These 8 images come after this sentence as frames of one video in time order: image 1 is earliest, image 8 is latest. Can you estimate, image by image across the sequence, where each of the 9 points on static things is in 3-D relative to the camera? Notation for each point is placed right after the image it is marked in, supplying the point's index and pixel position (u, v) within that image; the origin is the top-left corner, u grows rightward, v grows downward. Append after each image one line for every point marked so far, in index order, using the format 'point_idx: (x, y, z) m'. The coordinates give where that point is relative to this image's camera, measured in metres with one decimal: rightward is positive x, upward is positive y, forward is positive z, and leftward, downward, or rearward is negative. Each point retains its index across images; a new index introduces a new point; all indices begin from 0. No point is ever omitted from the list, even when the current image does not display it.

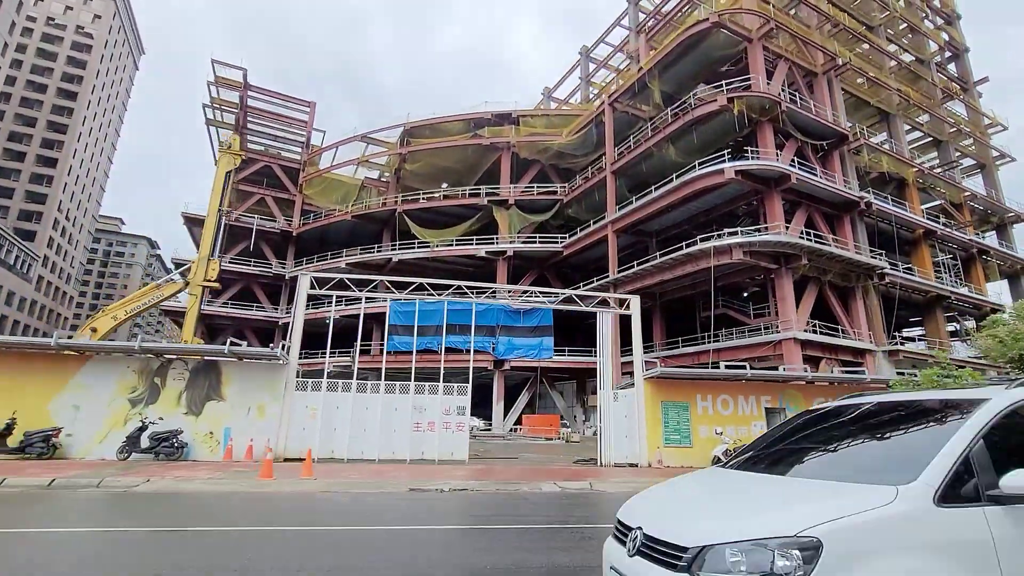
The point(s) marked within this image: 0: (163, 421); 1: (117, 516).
0: (-8.2, -3.1, +11.7) m
1: (-5.8, -3.3, +7.3) m
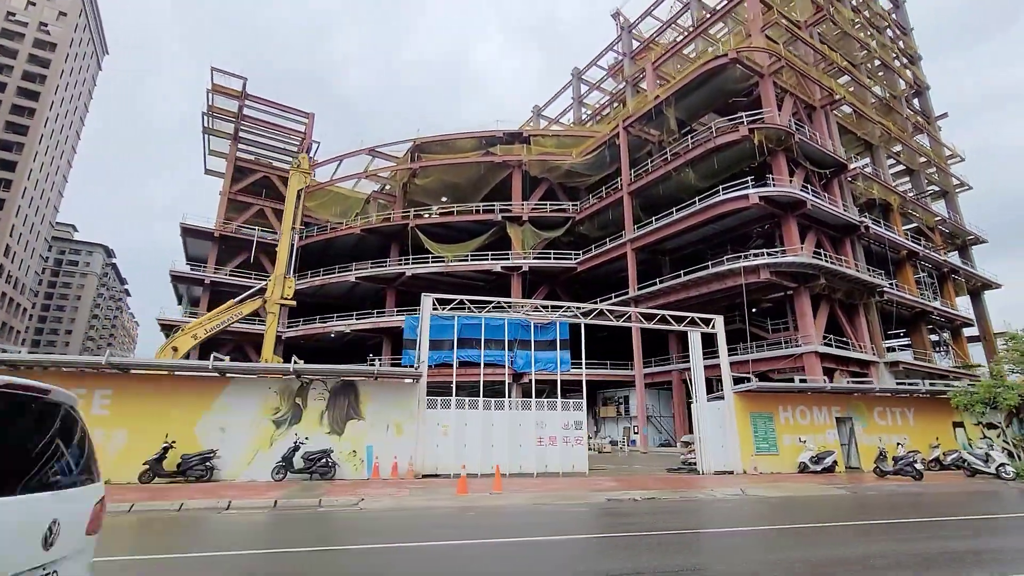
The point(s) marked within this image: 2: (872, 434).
0: (-4.8, -3.7, +11.9) m
1: (-2.2, -3.8, +7.7) m
2: (+11.9, -4.8, +16.3) m
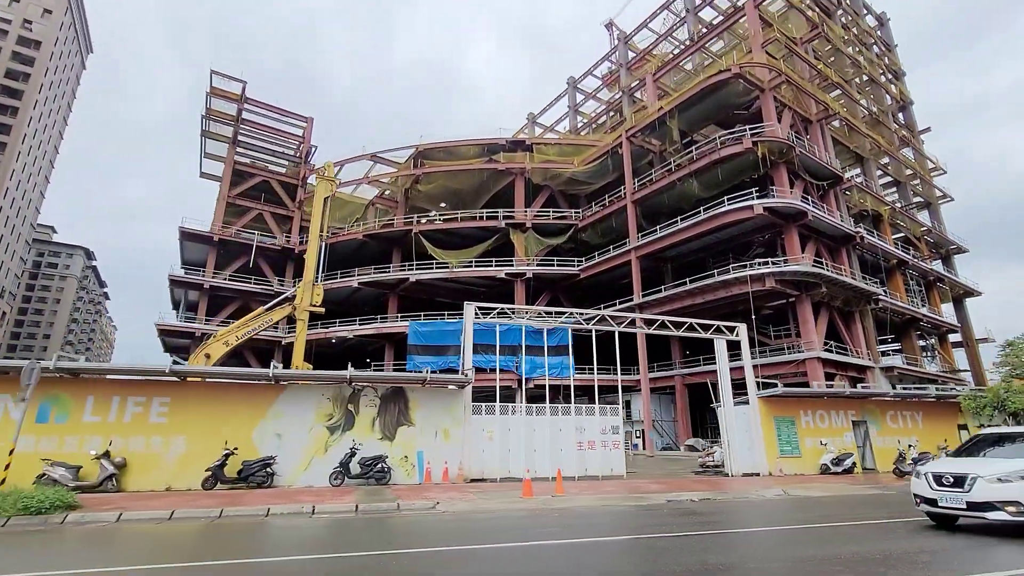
0: (-3.6, -3.9, +12.2) m
1: (-0.8, -4.0, +8.1) m
2: (+12.9, -5.1, +17.1) m
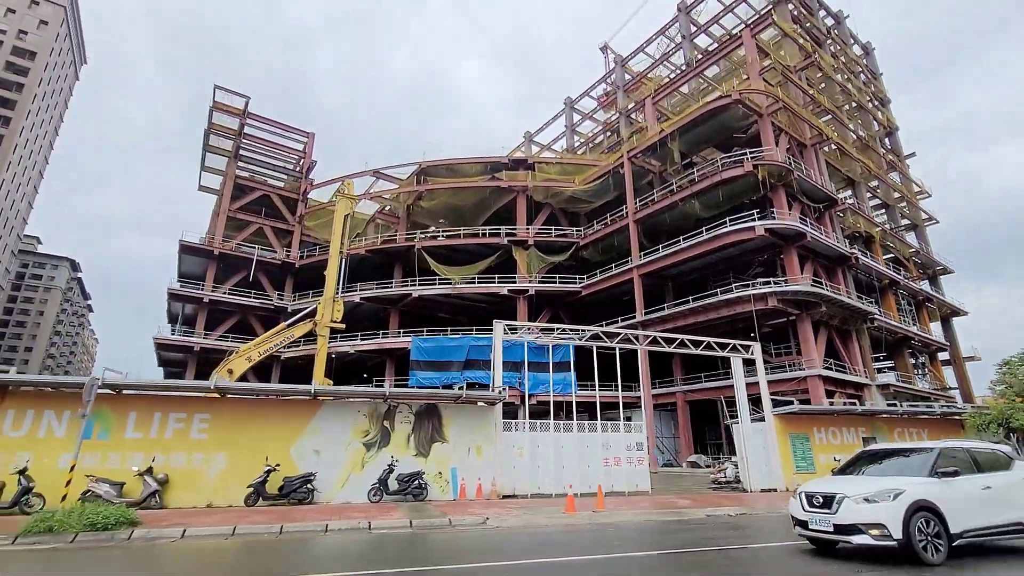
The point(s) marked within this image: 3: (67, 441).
0: (-2.8, -4.4, +12.3) m
1: (+0.1, -4.3, +8.3) m
2: (+13.6, -5.8, +17.6) m
3: (-9.5, -3.3, +10.6) m
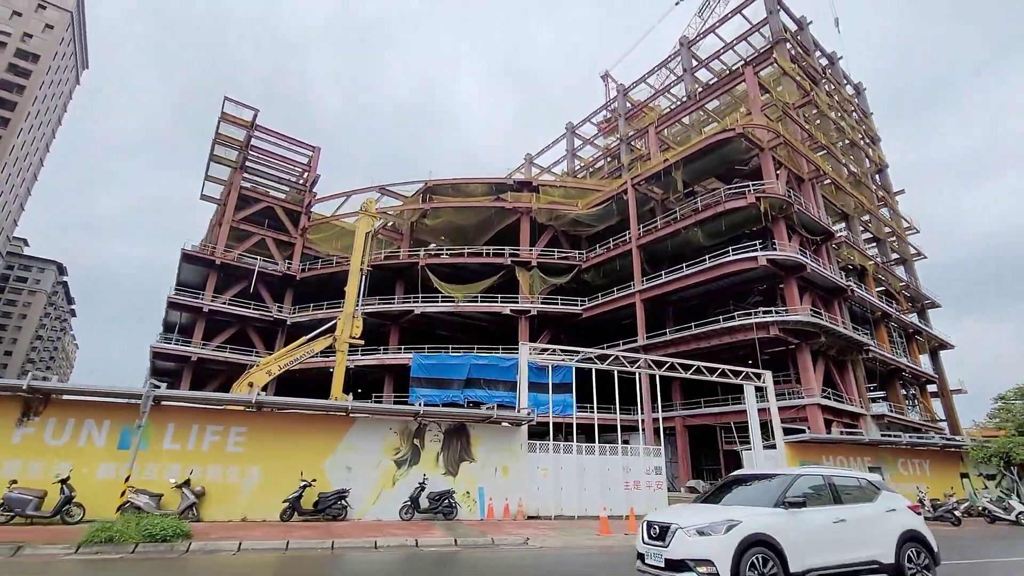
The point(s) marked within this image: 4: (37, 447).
0: (-2.1, -4.9, +12.5) m
1: (+0.9, -4.8, +8.5) m
2: (+14.1, -7.1, +18.1) m
3: (-8.7, -3.5, +10.6) m
4: (-9.8, -3.3, +10.2) m
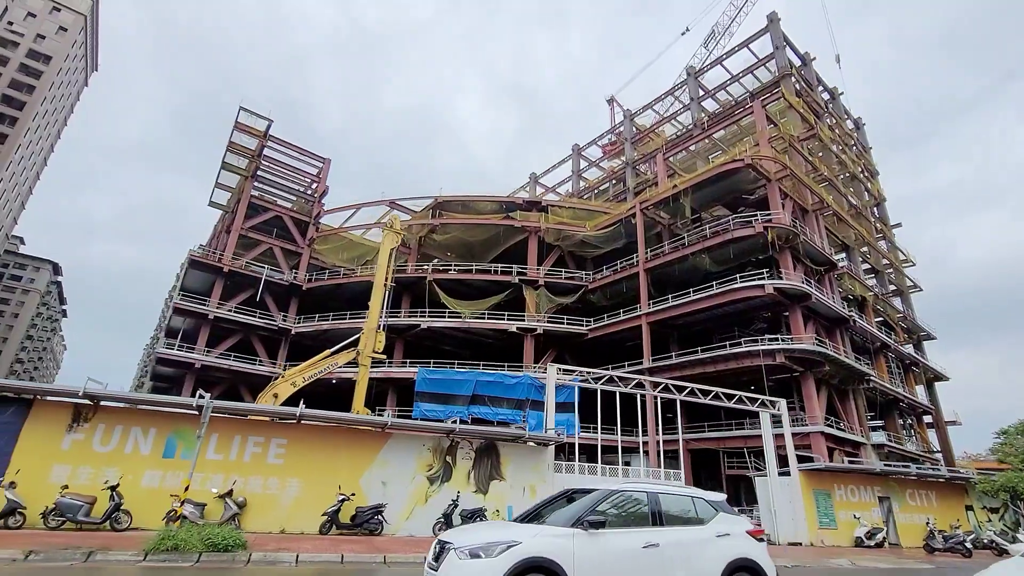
0: (-1.3, -5.4, +12.7) m
1: (+1.8, -5.3, +8.8) m
2: (+14.7, -8.4, +18.5) m
3: (-7.8, -3.7, +10.8) m
4: (-8.9, -3.4, +10.4) m
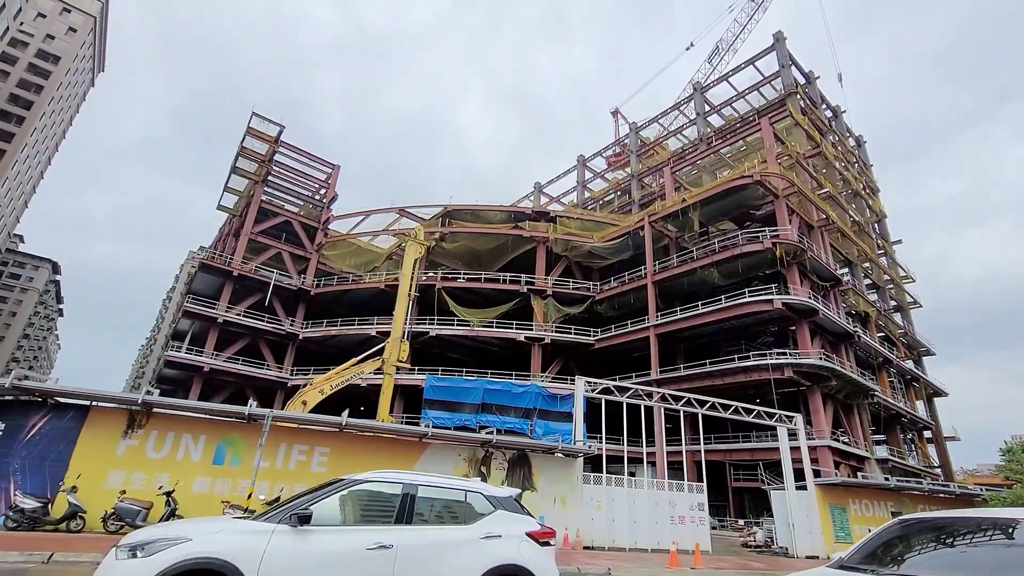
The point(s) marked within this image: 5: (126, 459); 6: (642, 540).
0: (-0.4, -5.8, +13.0) m
1: (+2.7, -5.7, +9.1) m
2: (+15.5, -9.1, +18.9) m
3: (-6.9, -4.0, +11.1) m
4: (-8.0, -3.7, +10.6) m
5: (-8.2, -3.6, +10.6) m
6: (+3.8, -7.4, +14.5) m
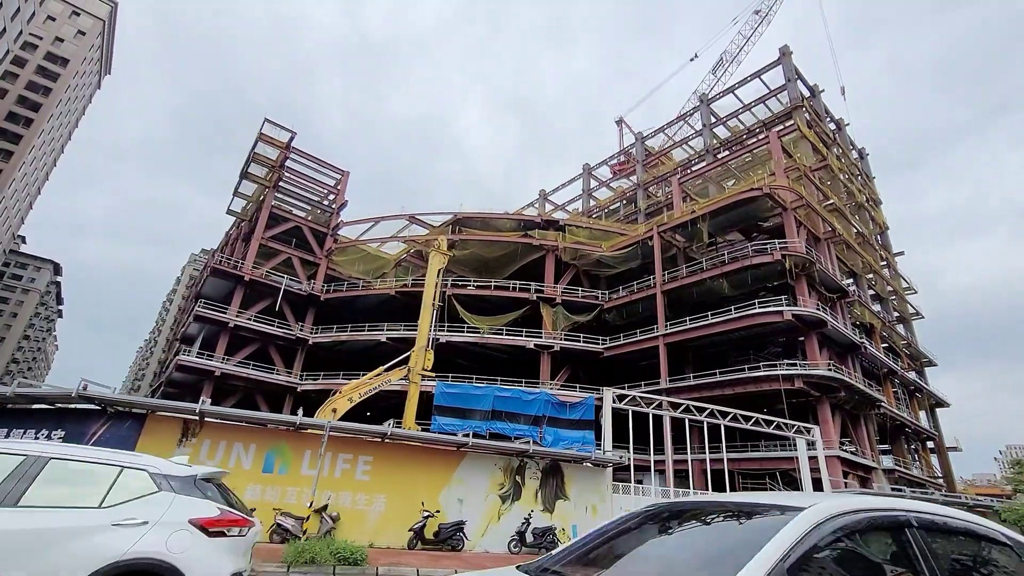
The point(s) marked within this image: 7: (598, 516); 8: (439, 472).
0: (+0.5, -6.2, +13.4) m
1: (+3.6, -6.1, +9.5) m
2: (+16.3, -9.7, +19.3) m
3: (-5.9, -4.2, +11.4) m
4: (-7.0, -3.9, +11.0) m
5: (-7.2, -3.9, +10.9) m
6: (+4.7, -7.8, +14.8) m
7: (+2.4, -6.5, +14.2) m
8: (-1.9, -4.8, +12.9) m
